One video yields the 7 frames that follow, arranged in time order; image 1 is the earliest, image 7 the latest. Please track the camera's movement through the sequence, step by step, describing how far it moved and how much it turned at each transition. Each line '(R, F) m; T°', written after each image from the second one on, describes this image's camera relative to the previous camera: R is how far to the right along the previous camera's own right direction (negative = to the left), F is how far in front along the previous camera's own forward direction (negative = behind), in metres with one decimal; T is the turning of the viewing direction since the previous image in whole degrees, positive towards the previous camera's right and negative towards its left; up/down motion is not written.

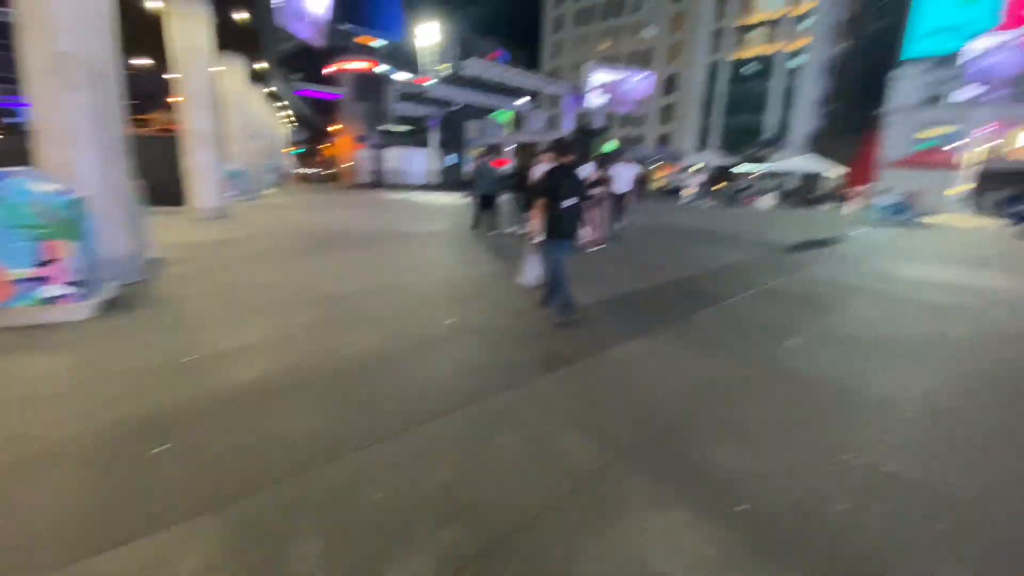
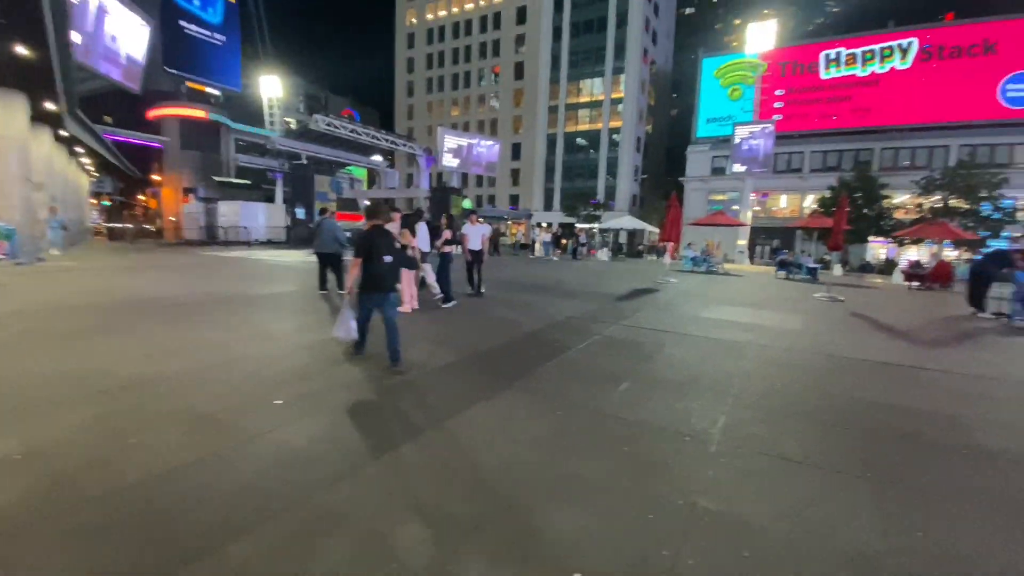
(+0.1, +0.2) m; +17°
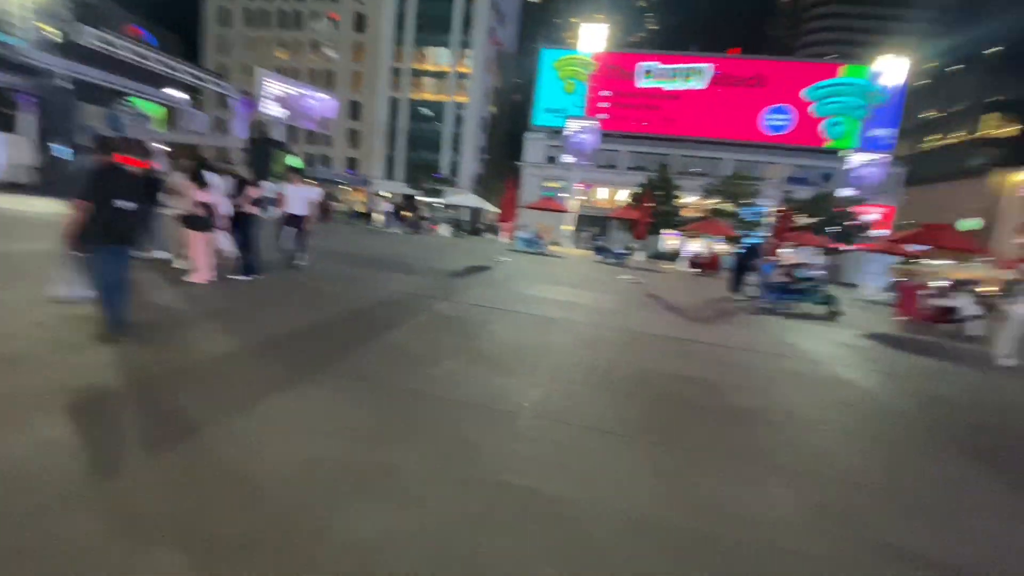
(+0.2, +0.2) m; +19°
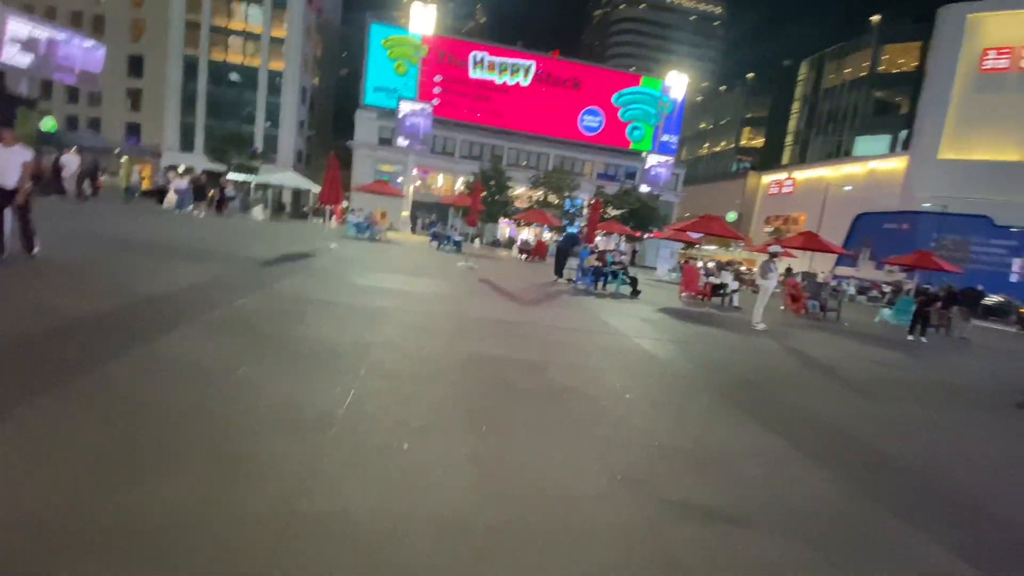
(+0.2, +0.3) m; +19°
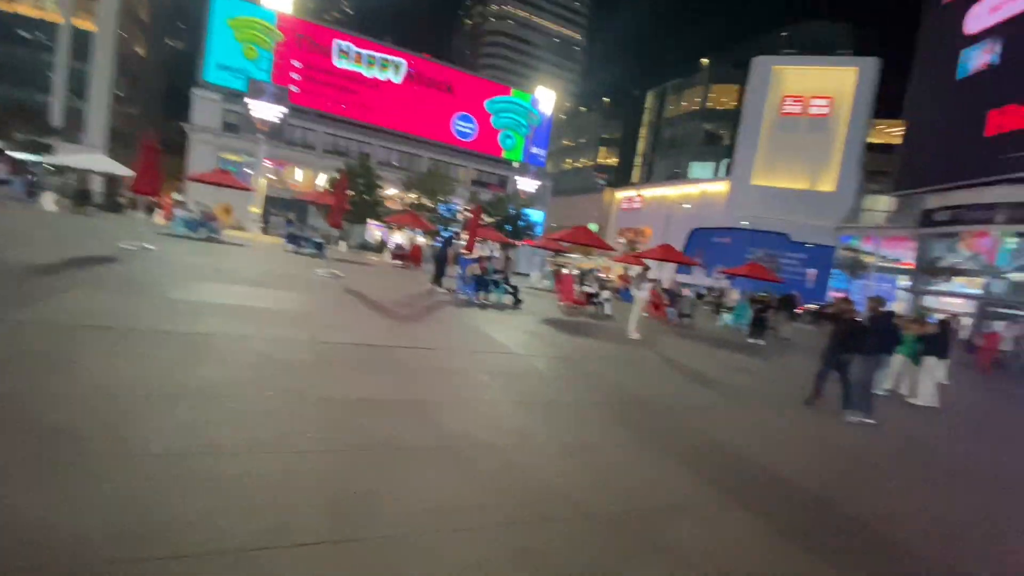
(-0.1, +1.1) m; +16°
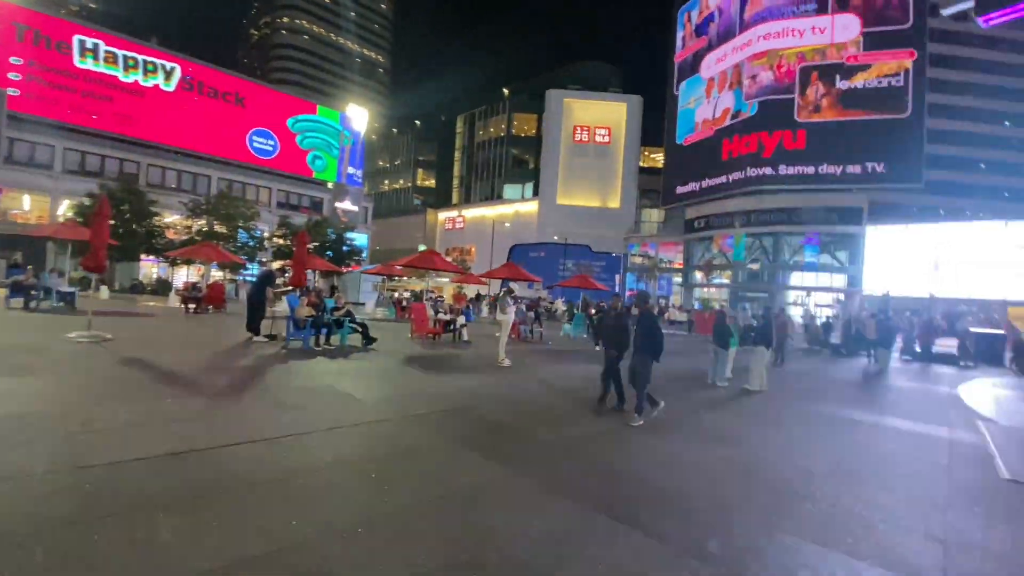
(-0.6, +1.3) m; +21°
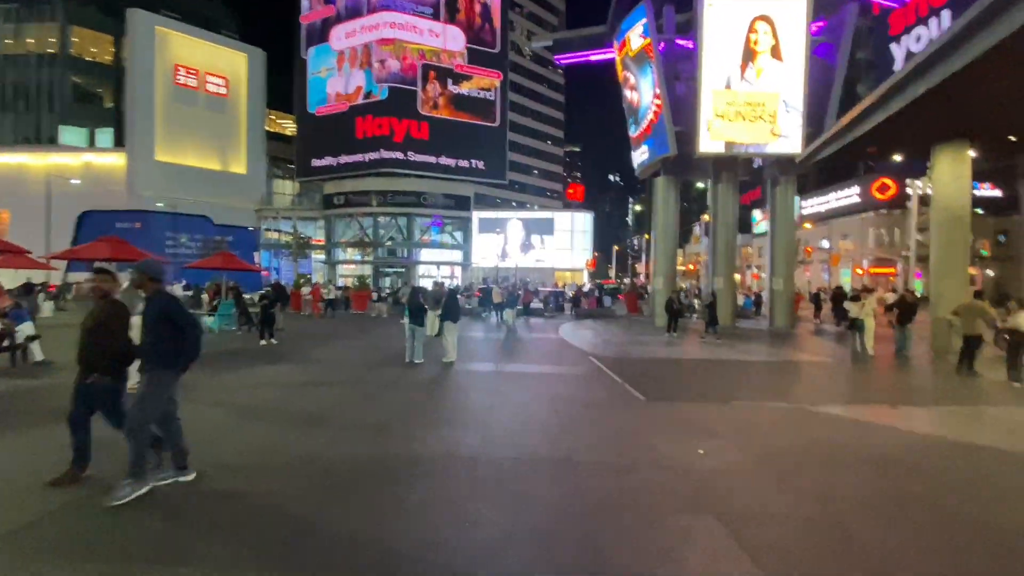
(-0.9, +1.6) m; +43°
